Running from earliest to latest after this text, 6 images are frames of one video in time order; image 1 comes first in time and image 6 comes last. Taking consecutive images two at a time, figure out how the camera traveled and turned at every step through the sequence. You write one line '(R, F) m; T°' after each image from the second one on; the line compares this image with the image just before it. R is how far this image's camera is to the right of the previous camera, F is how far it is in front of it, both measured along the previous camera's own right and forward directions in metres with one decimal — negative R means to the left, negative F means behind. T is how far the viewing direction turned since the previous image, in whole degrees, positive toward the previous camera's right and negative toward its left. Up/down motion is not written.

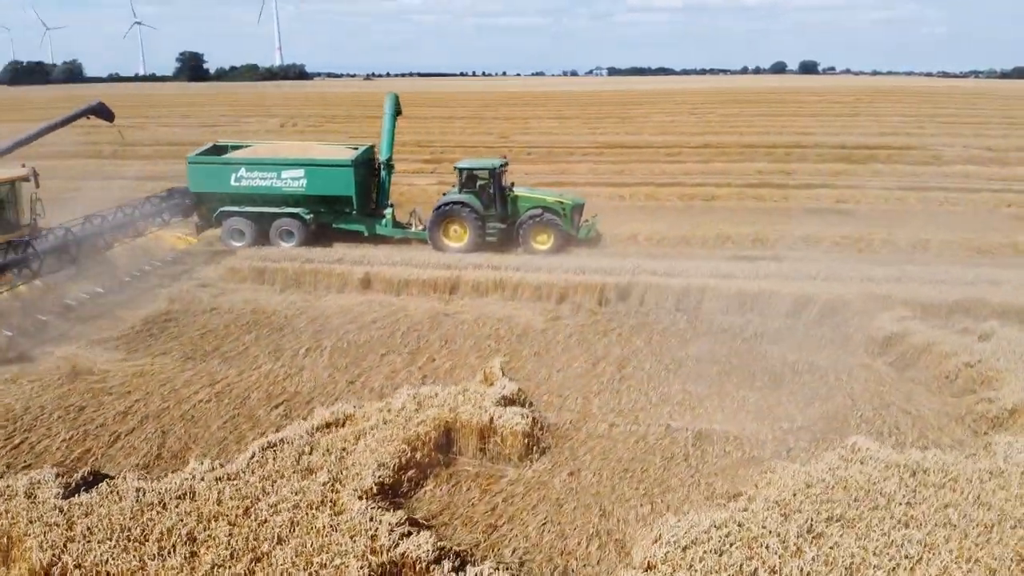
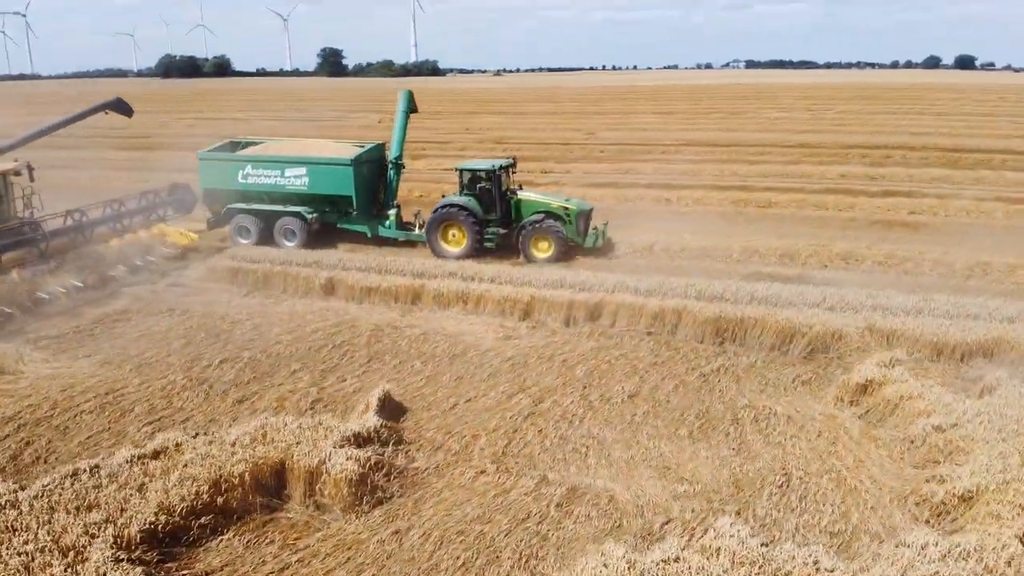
(+2.5, +1.3) m; -9°
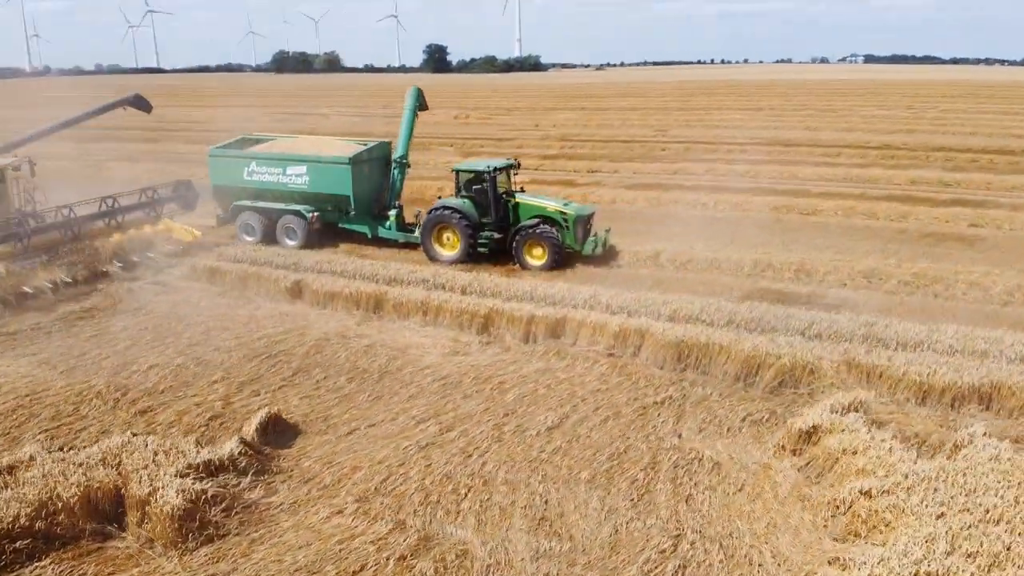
(+2.0, +0.9) m; -7°
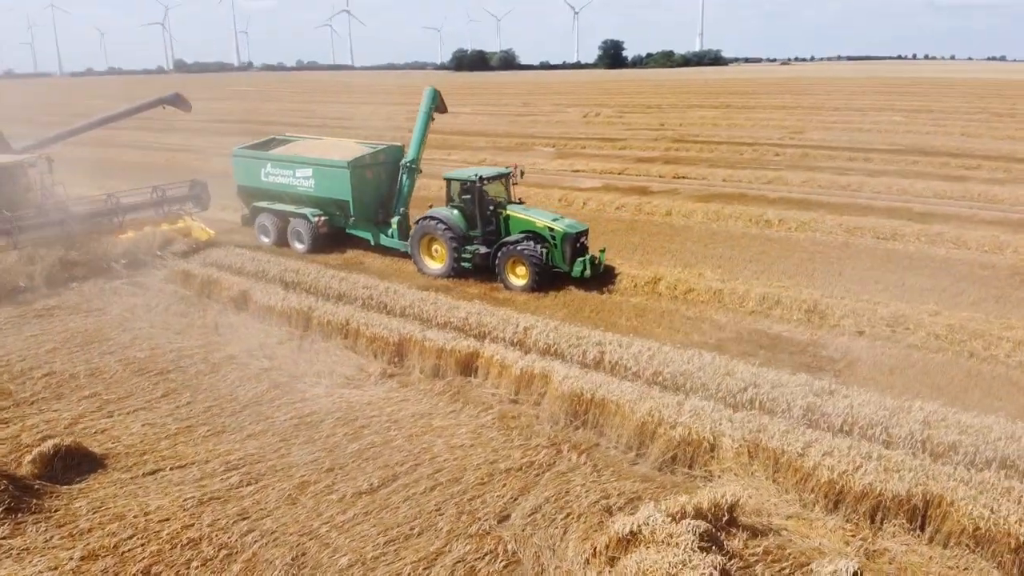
(+3.1, +1.6) m; -12°
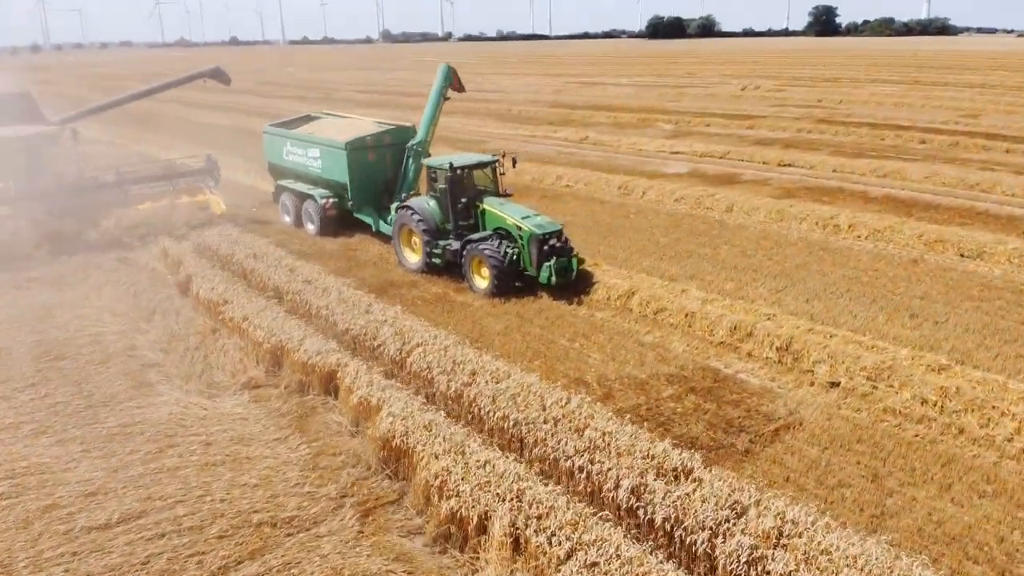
(+3.2, +1.7) m; -13°
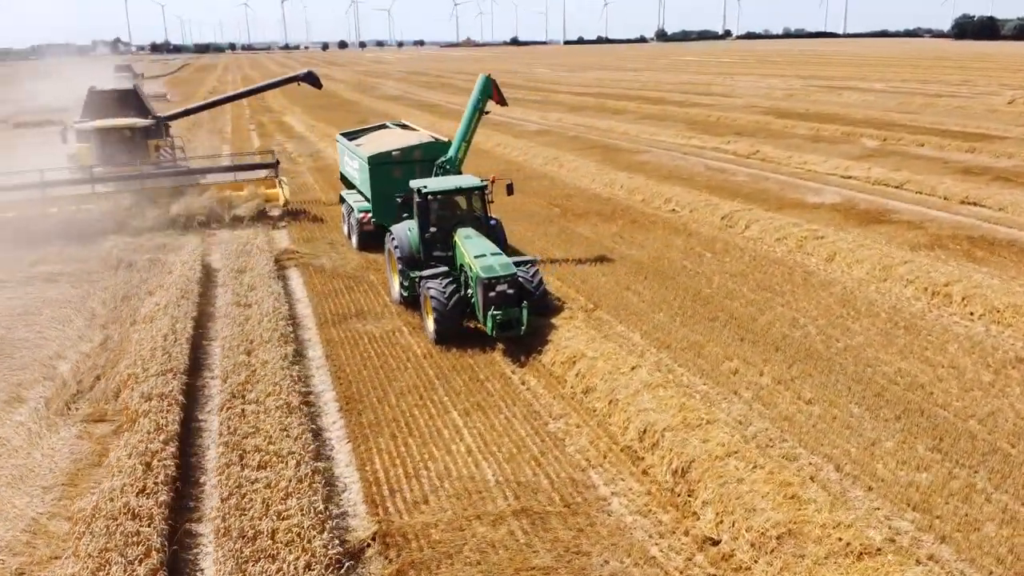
(+3.7, +2.2) m; -18°
